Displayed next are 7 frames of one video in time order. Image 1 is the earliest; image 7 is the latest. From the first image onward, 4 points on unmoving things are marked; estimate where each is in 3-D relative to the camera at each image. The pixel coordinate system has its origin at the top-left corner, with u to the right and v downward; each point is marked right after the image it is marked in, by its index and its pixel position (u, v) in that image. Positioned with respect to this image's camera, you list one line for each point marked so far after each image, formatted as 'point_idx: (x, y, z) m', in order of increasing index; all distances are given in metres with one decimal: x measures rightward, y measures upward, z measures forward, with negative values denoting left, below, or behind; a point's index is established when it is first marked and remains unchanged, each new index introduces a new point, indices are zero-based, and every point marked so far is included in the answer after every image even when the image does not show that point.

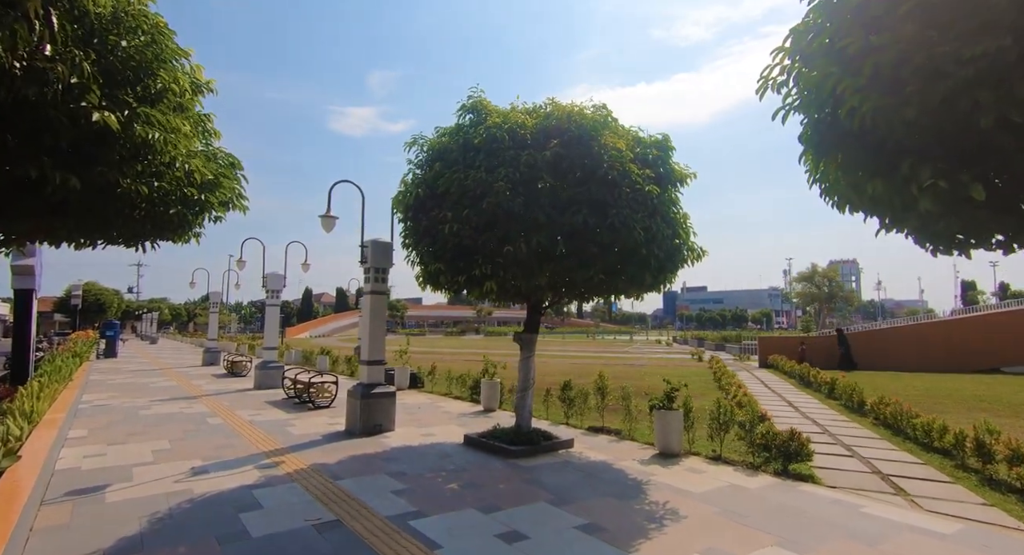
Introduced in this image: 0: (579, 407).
0: (+1.3, -2.5, +10.6) m
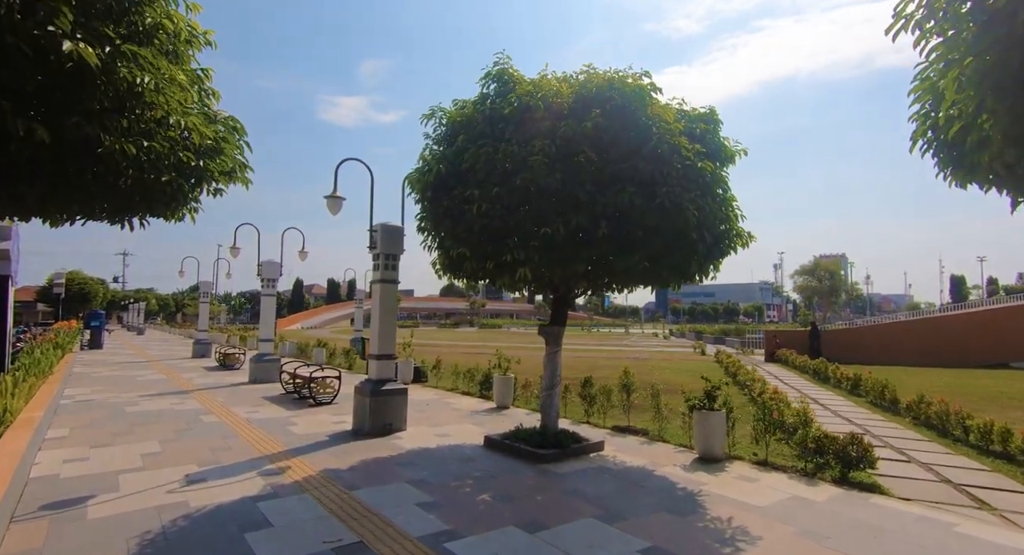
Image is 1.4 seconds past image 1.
0: (+1.6, -2.3, +9.9) m
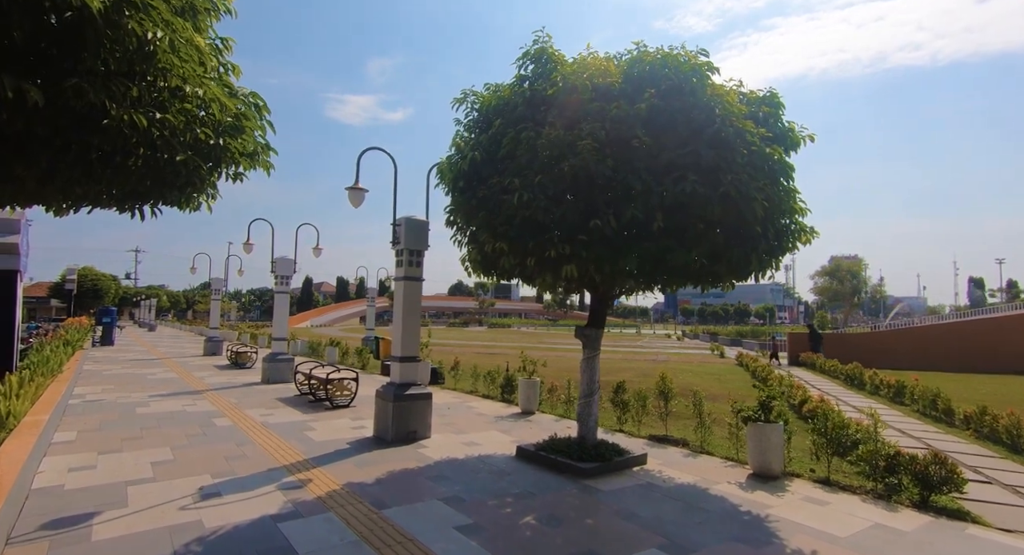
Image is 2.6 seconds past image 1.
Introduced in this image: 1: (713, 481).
0: (+2.1, -2.3, +9.3) m
1: (+2.3, -2.4, +6.4) m
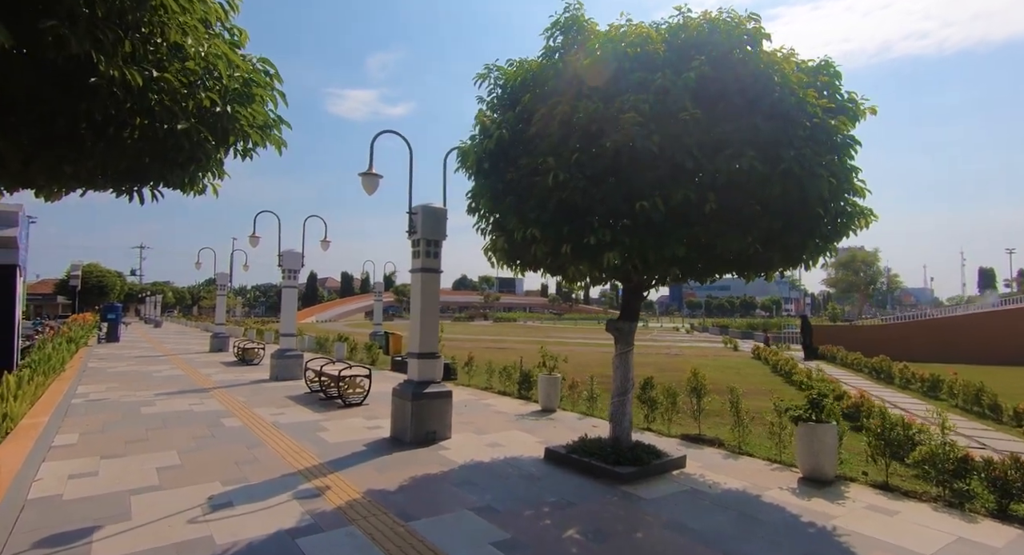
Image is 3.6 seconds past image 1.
0: (+2.5, -2.1, +8.8) m
1: (+2.7, -2.2, +5.9) m
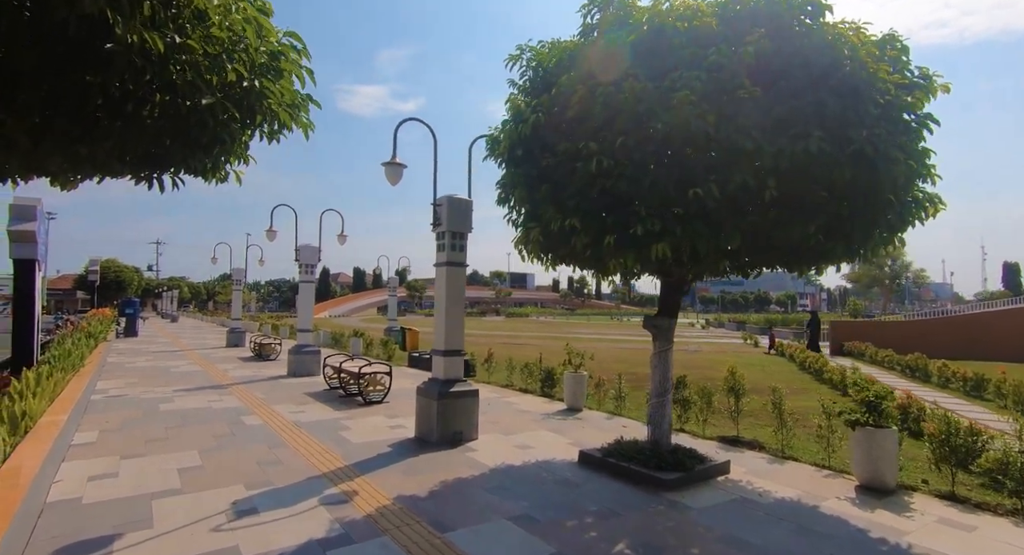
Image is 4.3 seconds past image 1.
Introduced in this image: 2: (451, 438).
0: (+2.9, -2.0, +8.4) m
1: (+3.0, -2.2, +5.5) m
2: (-0.8, -2.2, +7.6) m
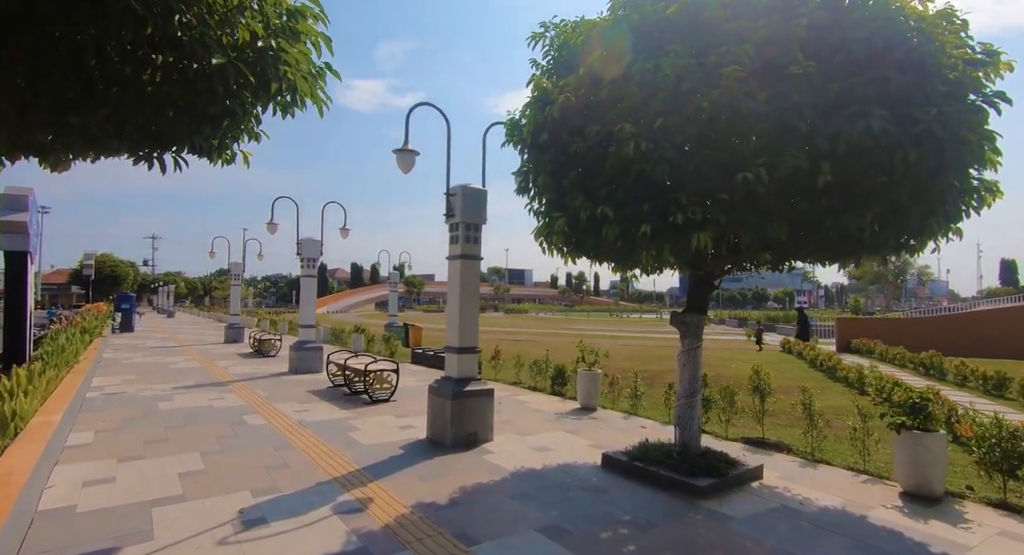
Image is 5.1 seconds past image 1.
0: (+3.1, -1.9, +8.1) m
1: (+3.3, -2.1, +5.2) m
2: (-0.6, -2.1, +7.2) m
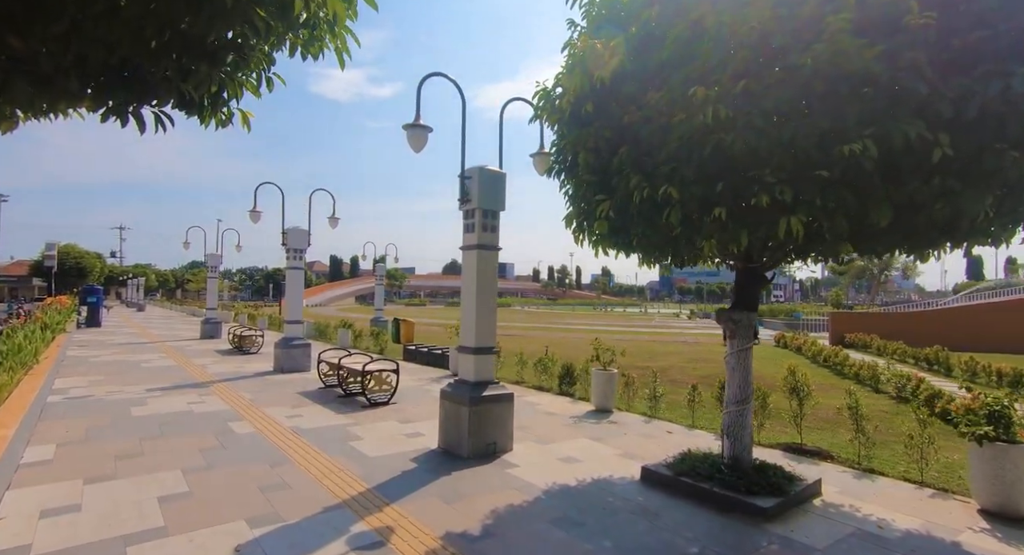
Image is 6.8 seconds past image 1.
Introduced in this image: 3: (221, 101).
0: (+3.4, -1.9, +7.5) m
1: (+3.6, -2.1, +4.6) m
2: (-0.3, -2.0, +6.5) m
3: (-1.4, +0.9, +2.7) m
